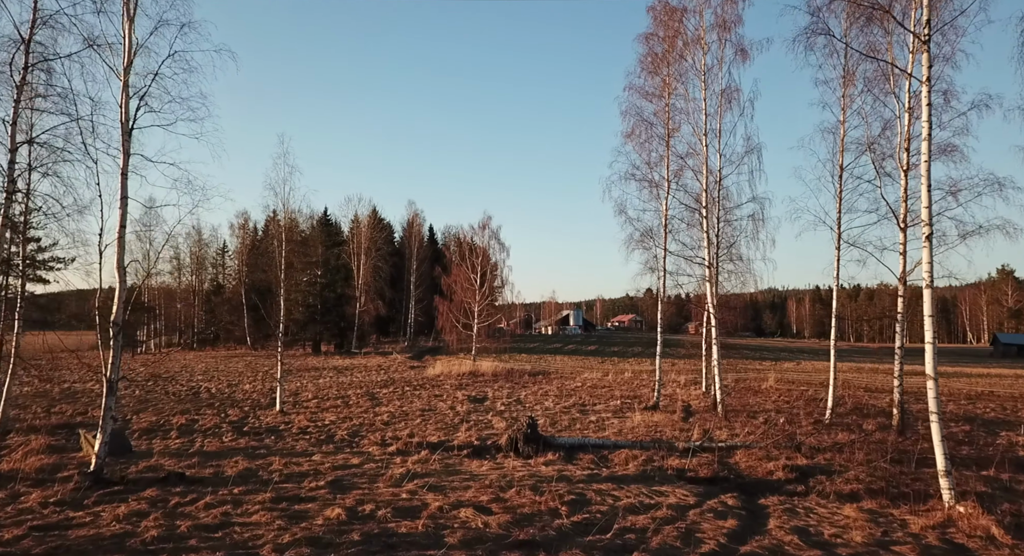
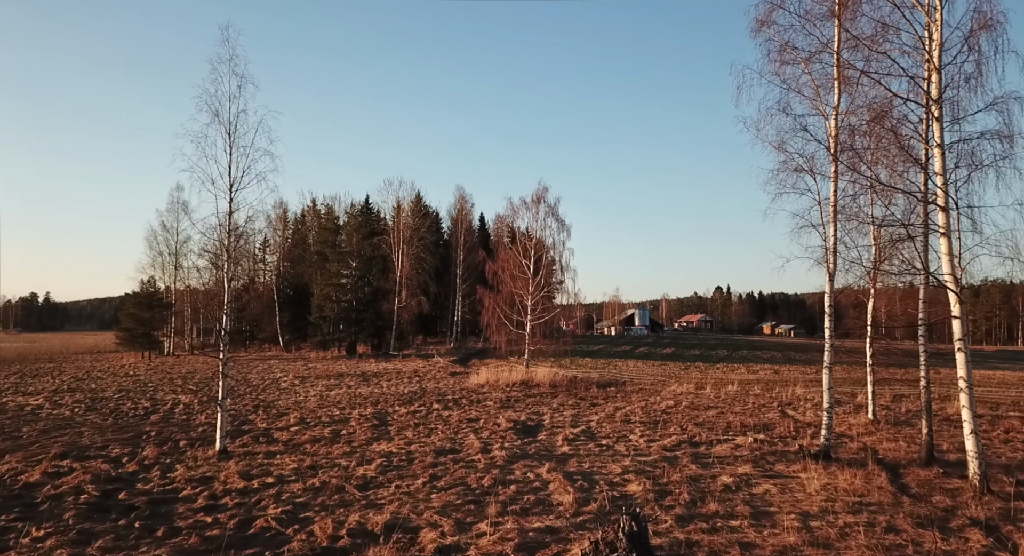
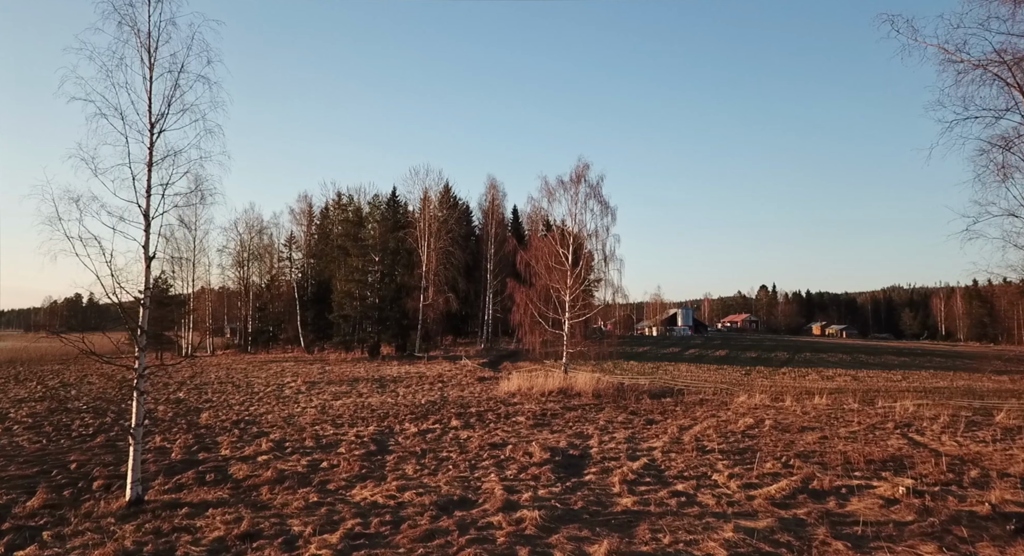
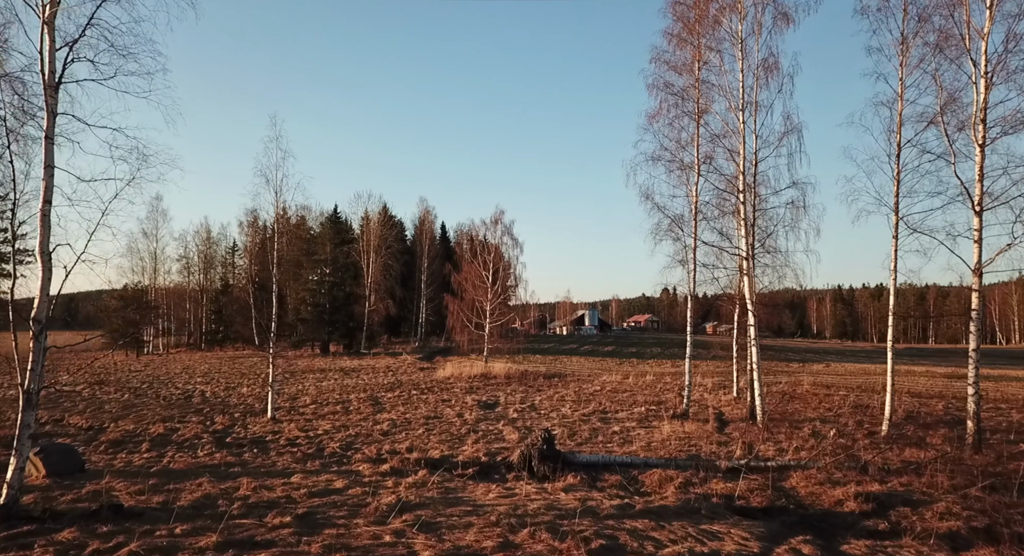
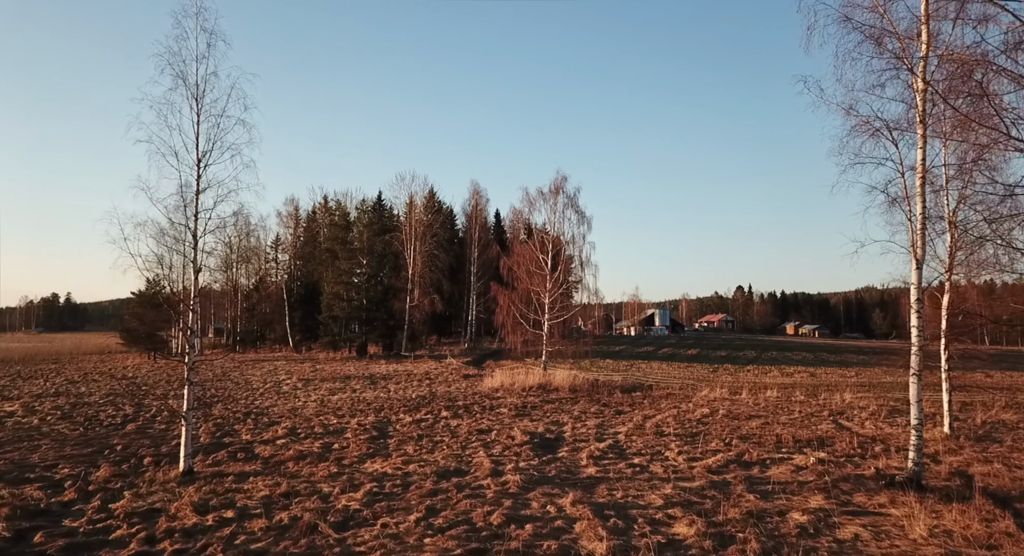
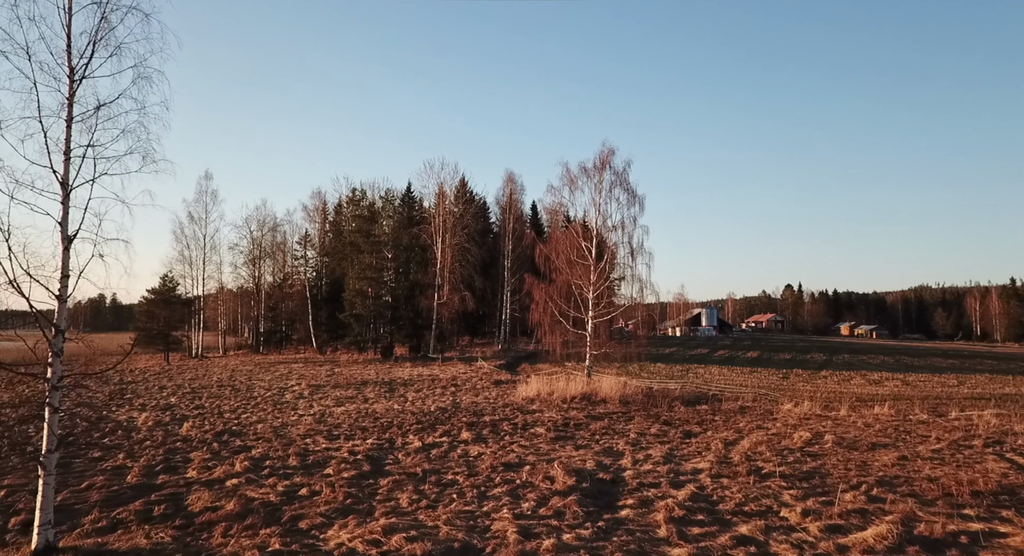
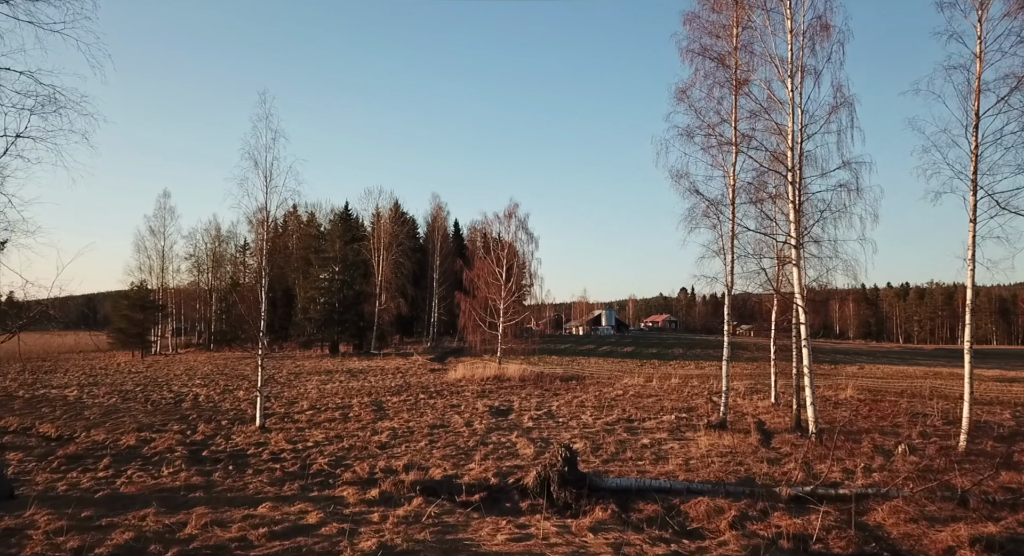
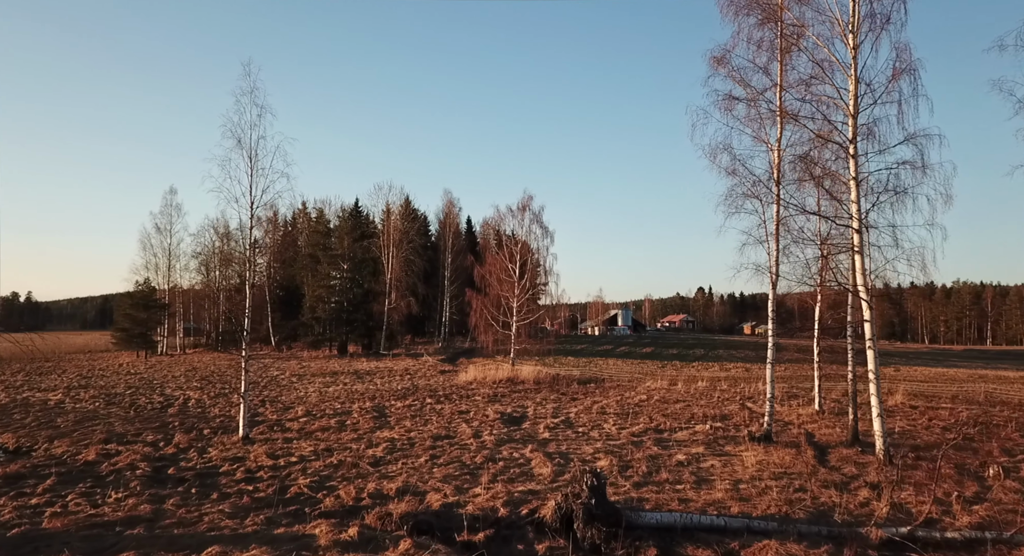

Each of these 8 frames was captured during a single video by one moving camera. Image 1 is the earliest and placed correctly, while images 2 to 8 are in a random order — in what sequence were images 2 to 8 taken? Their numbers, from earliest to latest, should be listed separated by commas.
4, 7, 8, 2, 5, 3, 6
